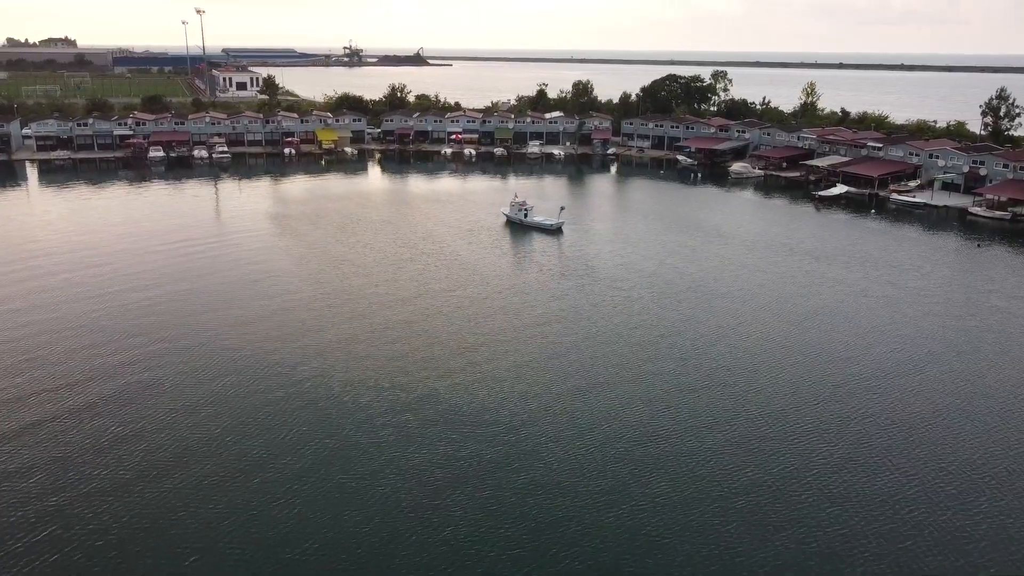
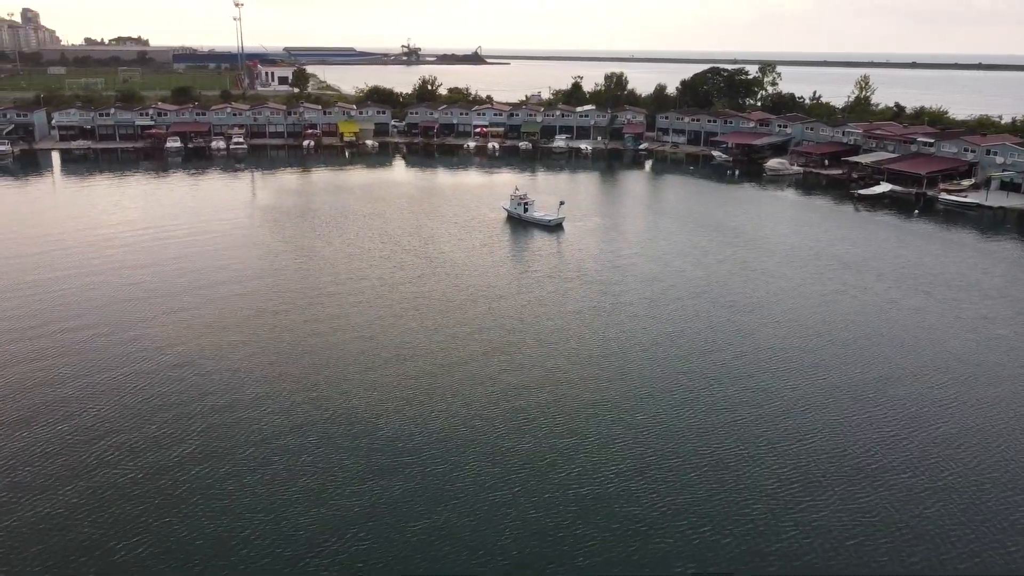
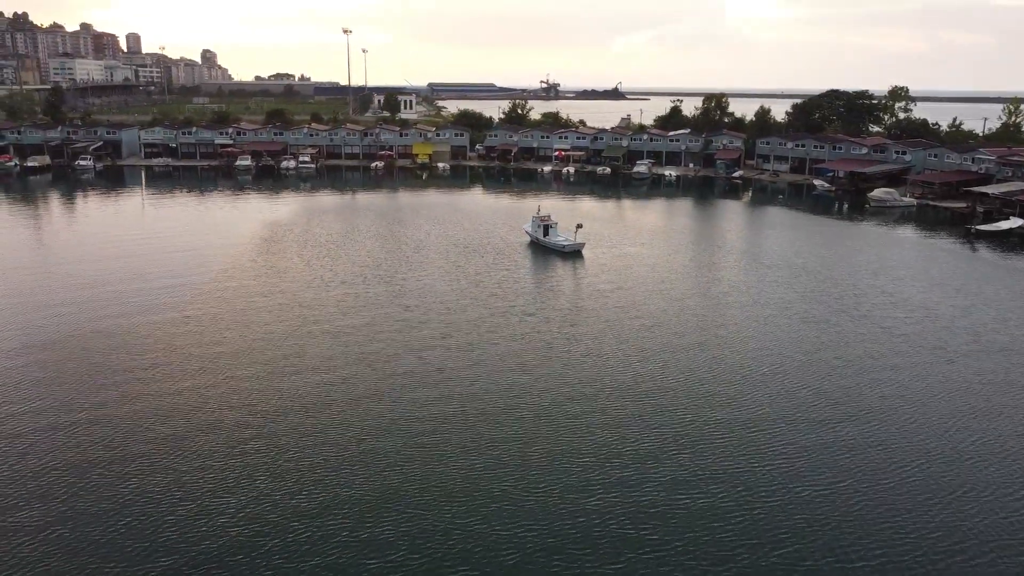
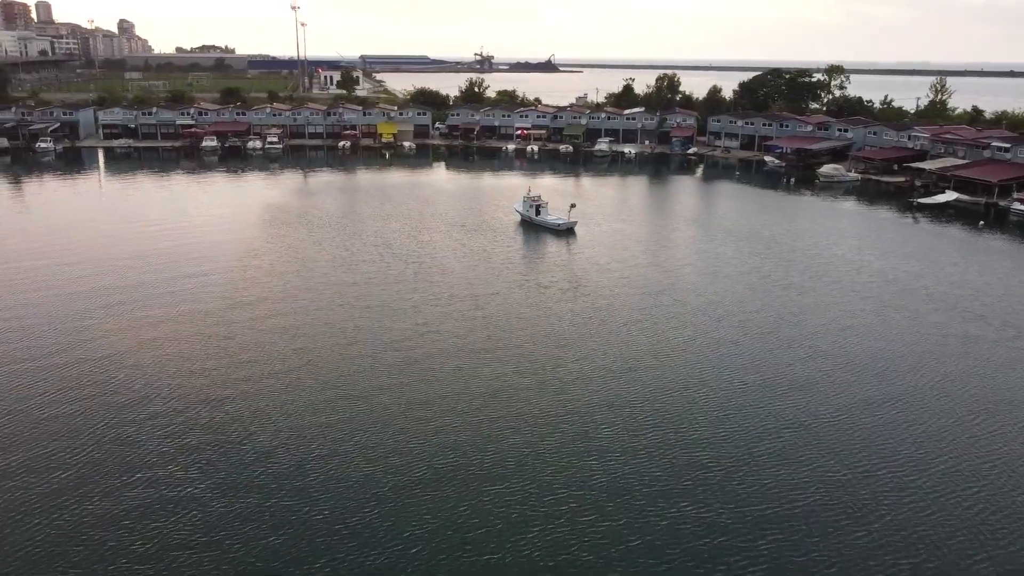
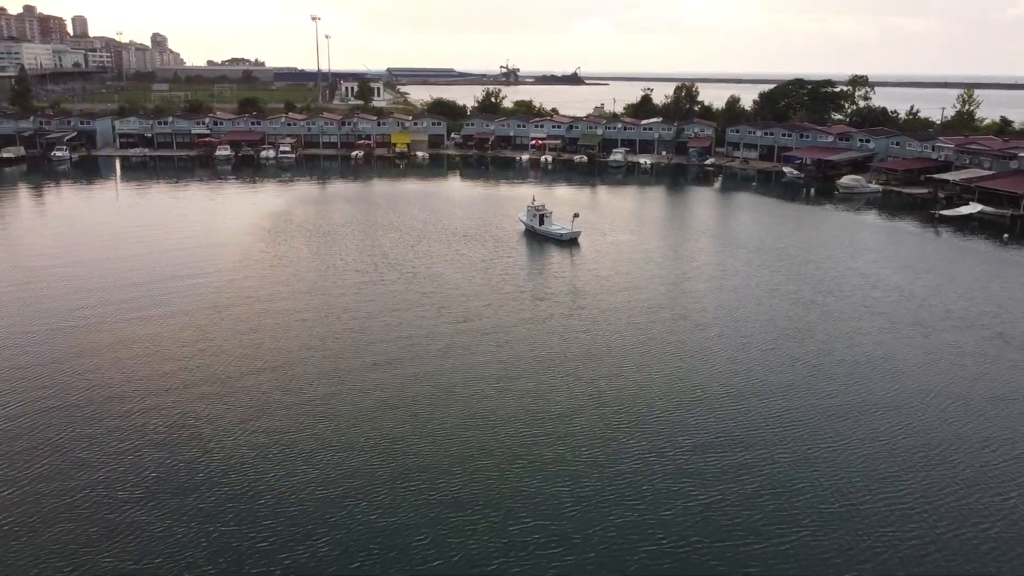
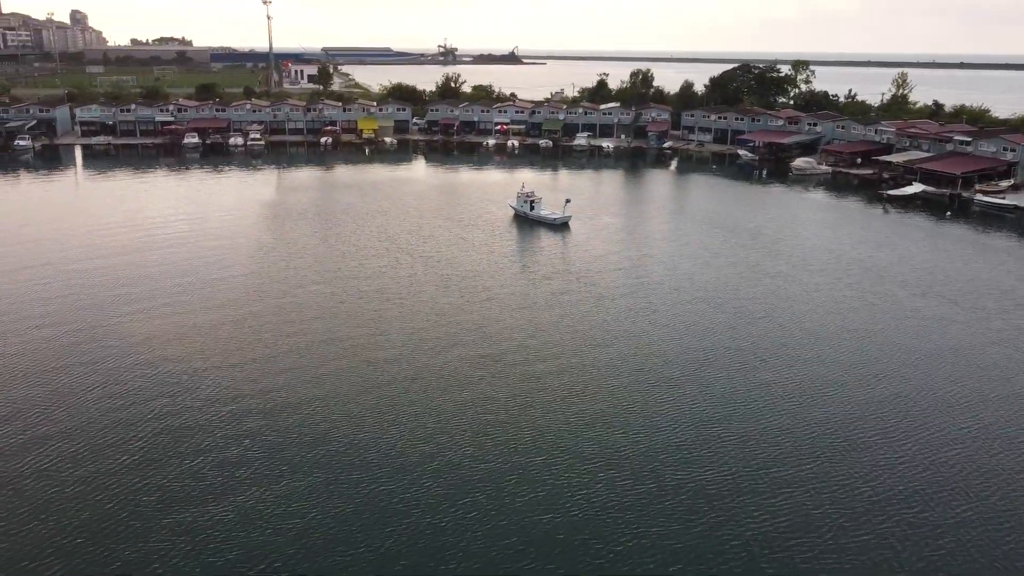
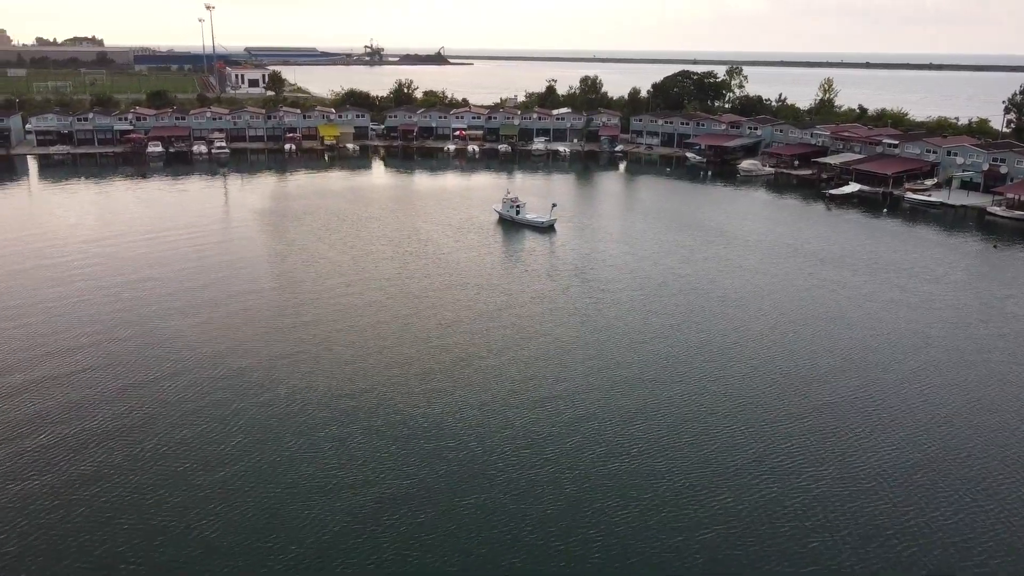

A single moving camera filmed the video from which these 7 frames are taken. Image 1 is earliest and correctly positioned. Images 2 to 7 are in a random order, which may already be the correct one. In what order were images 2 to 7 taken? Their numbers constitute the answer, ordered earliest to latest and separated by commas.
7, 2, 6, 4, 5, 3
